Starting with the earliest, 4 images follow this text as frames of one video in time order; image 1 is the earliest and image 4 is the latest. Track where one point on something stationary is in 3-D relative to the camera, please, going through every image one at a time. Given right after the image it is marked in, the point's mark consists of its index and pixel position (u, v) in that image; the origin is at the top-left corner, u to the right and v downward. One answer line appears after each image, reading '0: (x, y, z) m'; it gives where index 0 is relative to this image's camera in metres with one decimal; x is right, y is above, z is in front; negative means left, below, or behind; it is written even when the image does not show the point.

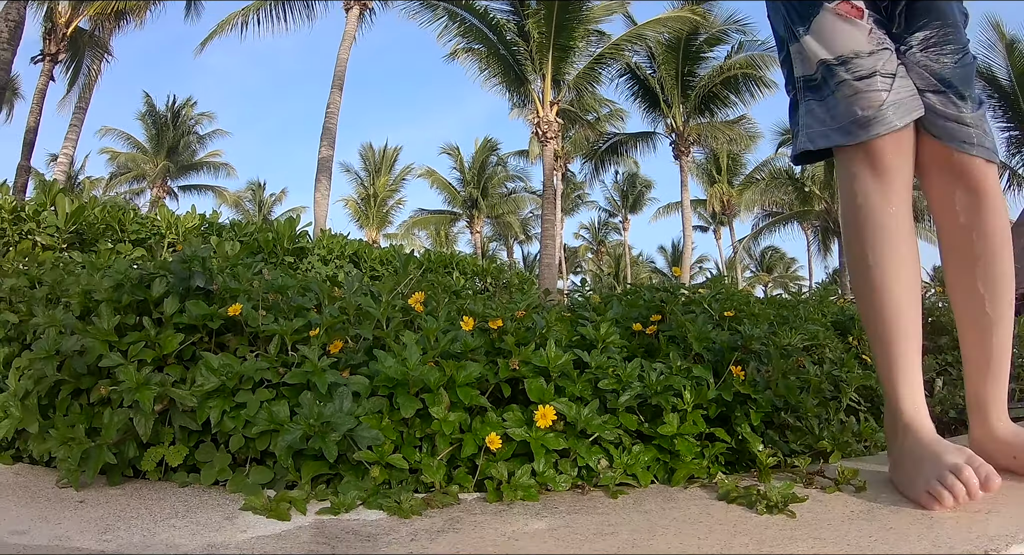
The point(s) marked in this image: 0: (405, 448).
0: (-0.2, -0.4, +1.4) m
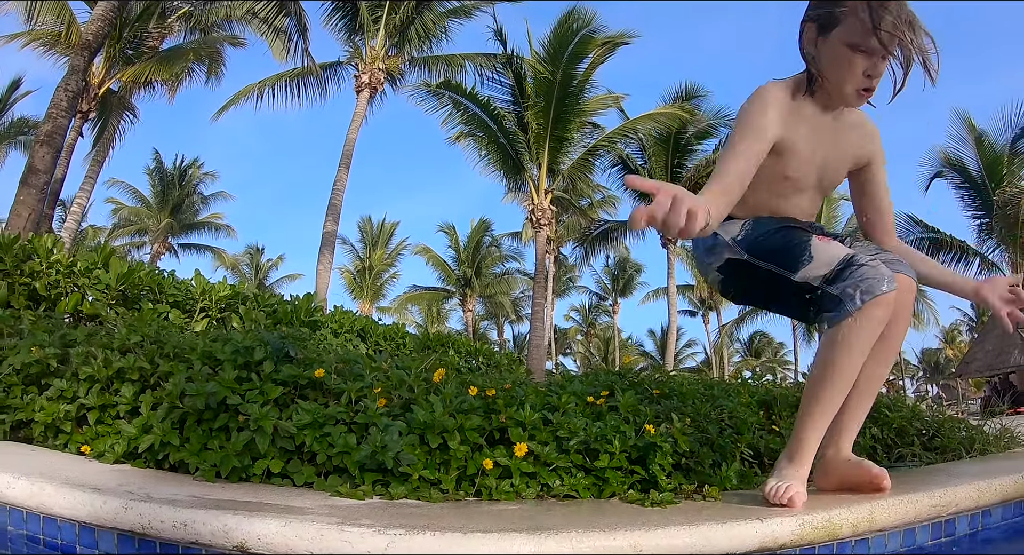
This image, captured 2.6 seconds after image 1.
0: (-0.3, -0.6, +2.3) m
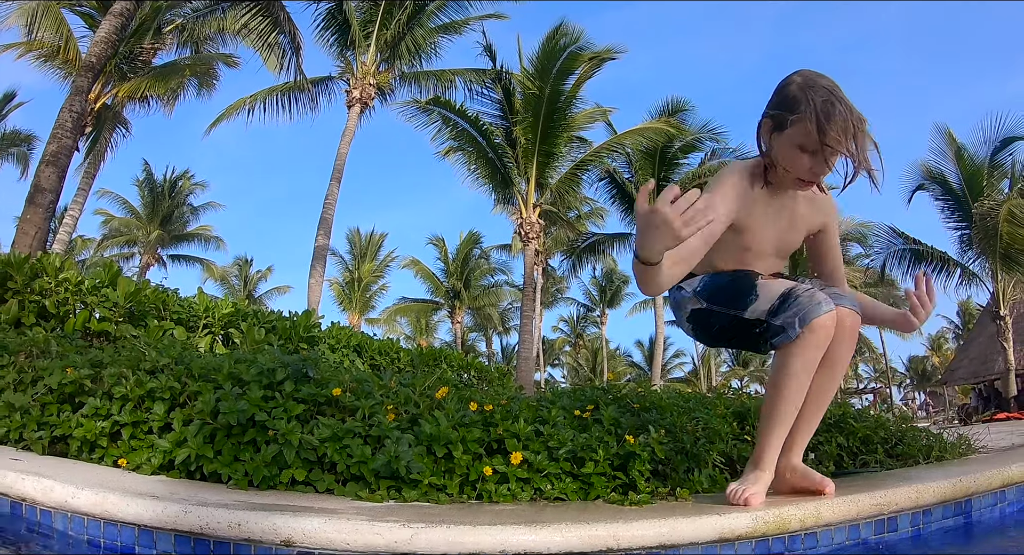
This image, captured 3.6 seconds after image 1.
0: (-0.3, -0.8, +2.6) m
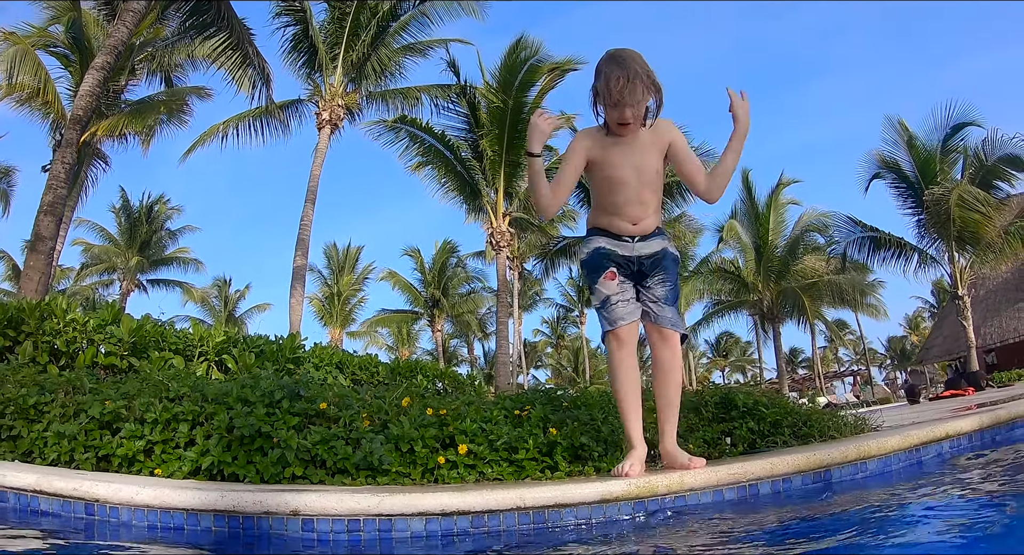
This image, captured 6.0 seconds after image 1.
0: (-0.6, -0.9, +3.4) m
